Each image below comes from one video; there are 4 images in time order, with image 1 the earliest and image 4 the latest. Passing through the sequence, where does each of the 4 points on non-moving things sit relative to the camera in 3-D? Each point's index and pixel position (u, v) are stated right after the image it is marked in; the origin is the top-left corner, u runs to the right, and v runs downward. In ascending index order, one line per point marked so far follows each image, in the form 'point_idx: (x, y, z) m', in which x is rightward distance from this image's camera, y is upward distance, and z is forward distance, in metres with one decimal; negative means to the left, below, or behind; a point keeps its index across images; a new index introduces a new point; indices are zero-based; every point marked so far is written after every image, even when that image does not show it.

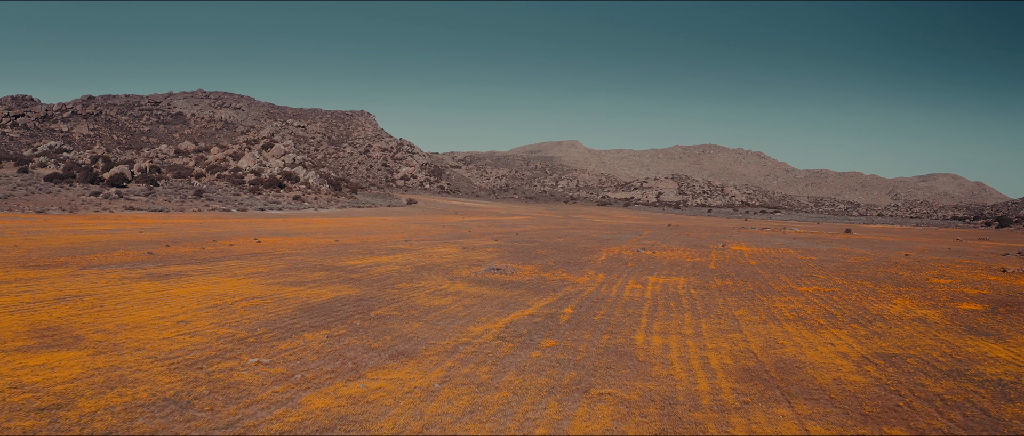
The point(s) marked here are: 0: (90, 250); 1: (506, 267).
0: (-17.1, -1.3, +19.6) m
1: (-0.2, -1.8, +18.7) m
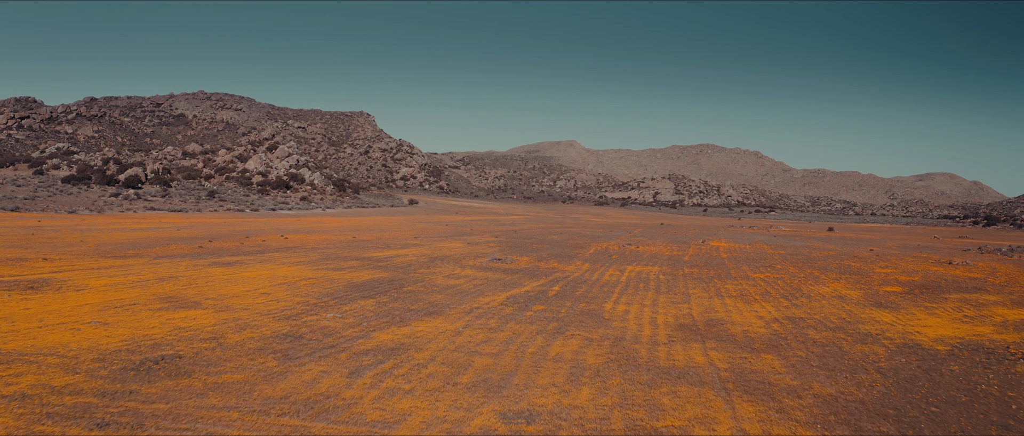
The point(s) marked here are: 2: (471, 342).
0: (-17.1, -1.2, +22.8) m
1: (-0.2, -1.7, +21.9) m
2: (-0.8, -2.3, +9.2) m
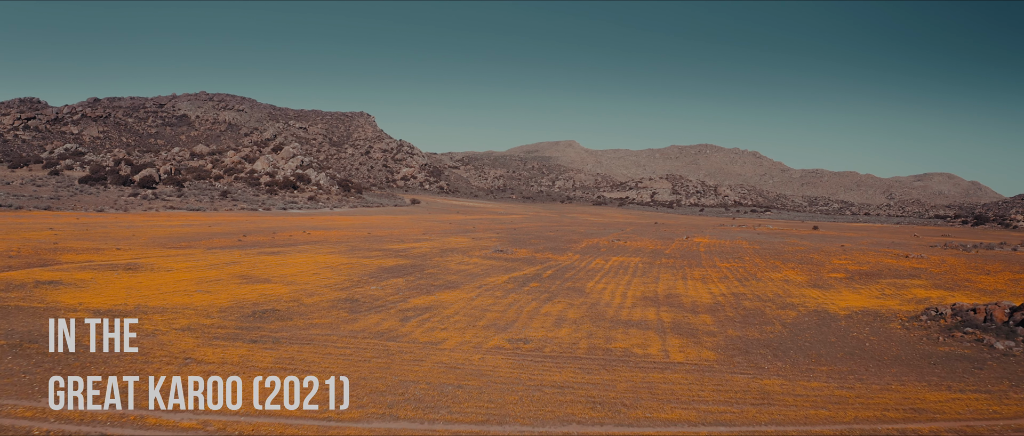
0: (-17.1, -1.1, +26.0) m
1: (-0.2, -1.6, +25.1) m
2: (-0.7, -2.2, +12.5) m
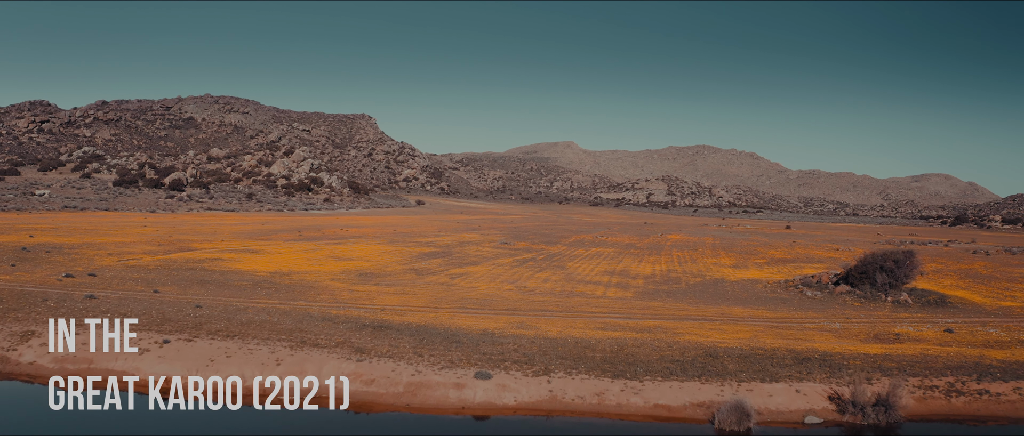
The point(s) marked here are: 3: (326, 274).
0: (-17.0, -1.1, +33.1) m
1: (-0.1, -1.6, +32.3) m
2: (-0.6, -2.1, +19.7) m
3: (-6.7, -2.0, +17.6) m
